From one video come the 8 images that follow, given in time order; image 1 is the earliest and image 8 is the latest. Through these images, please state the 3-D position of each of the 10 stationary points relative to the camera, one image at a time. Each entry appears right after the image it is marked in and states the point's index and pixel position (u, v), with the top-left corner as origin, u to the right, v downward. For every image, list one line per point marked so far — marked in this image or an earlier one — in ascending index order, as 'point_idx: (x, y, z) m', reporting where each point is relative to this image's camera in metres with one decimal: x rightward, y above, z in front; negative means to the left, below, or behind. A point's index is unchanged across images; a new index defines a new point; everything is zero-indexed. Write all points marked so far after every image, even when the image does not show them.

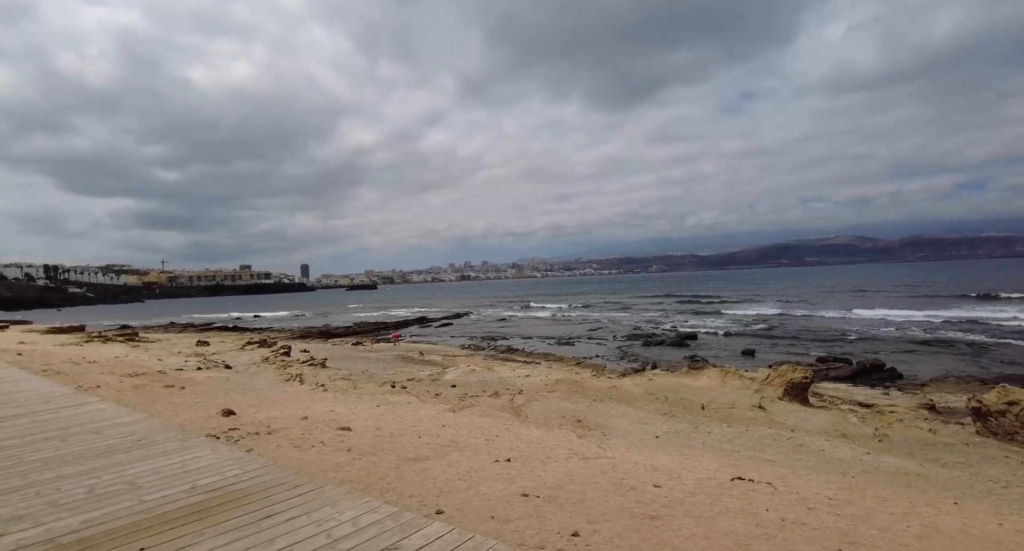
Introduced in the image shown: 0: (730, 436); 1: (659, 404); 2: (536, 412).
0: (+4.0, -2.9, +9.5) m
1: (+3.5, -3.0, +12.2) m
2: (+0.6, -2.8, +10.4) m
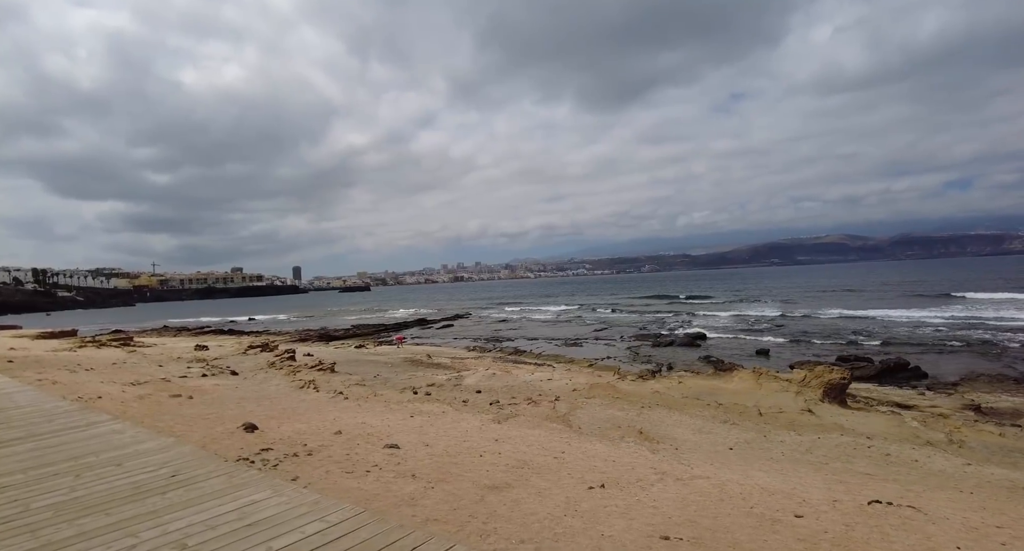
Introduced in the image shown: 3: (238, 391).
0: (+4.9, -2.8, +8.6) m
1: (+4.4, -2.9, +11.3) m
2: (+1.5, -2.7, +9.5) m
3: (-6.7, -2.9, +12.9) m
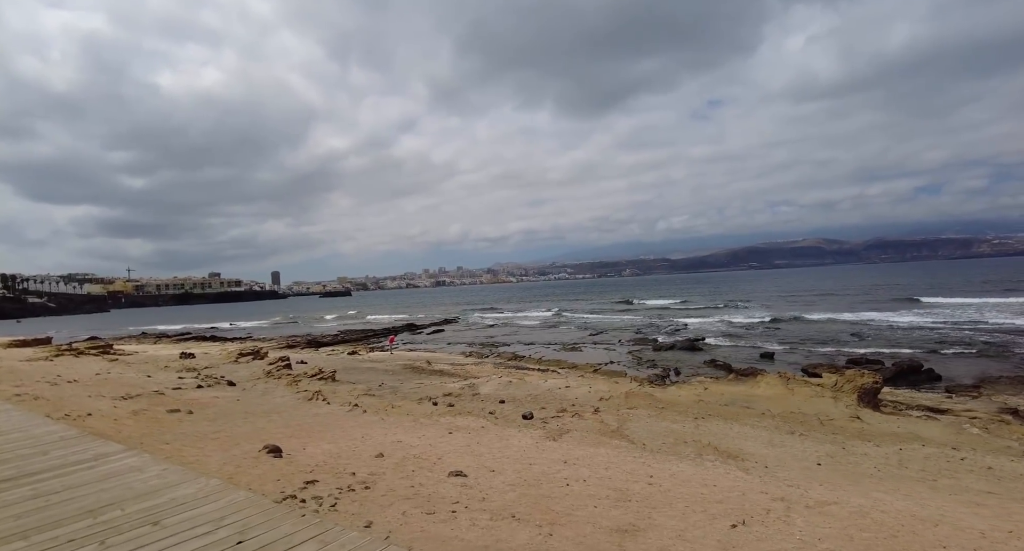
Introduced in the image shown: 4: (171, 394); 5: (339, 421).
0: (+5.7, -2.8, +7.8) m
1: (+5.1, -2.9, +10.5) m
2: (+2.3, -2.7, +8.6) m
3: (-6.0, -2.9, +11.7) m
4: (-8.1, -2.8, +12.5) m
5: (-3.2, -2.7, +9.8) m
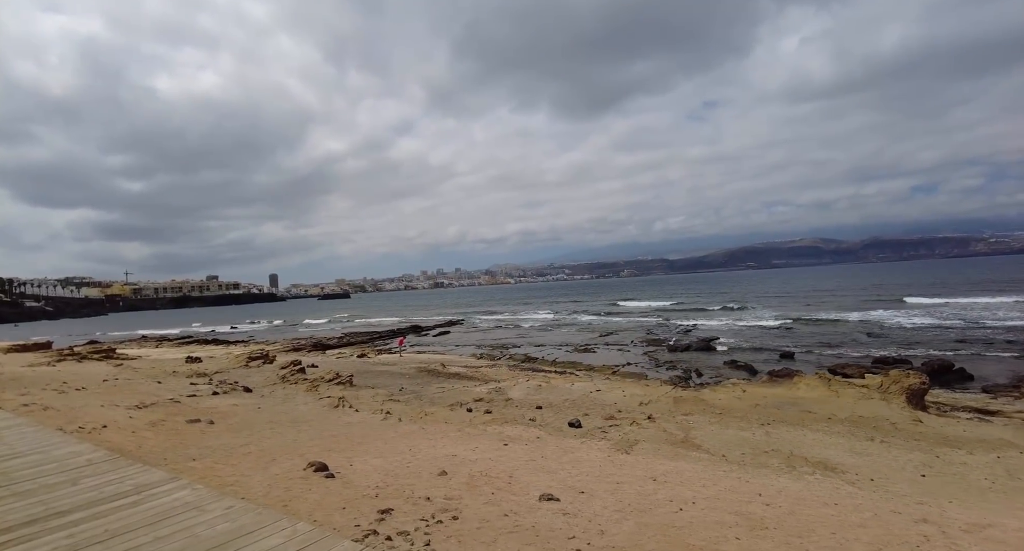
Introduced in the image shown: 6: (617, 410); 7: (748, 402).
0: (+6.6, -2.7, +7.1) m
1: (+6.0, -2.8, +9.7) m
2: (+3.2, -2.6, +7.9) m
3: (-5.1, -2.9, +10.9) m
4: (-7.2, -2.8, +11.7) m
5: (-2.3, -2.7, +9.0) m
6: (+2.3, -3.0, +11.6) m
7: (+5.8, -3.1, +12.8) m
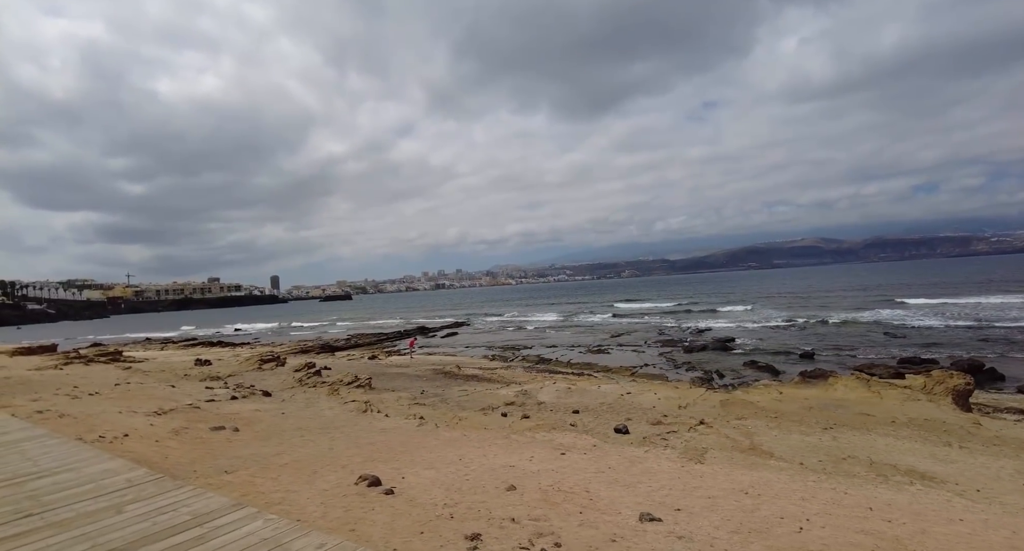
0: (+7.4, -2.6, +6.5) m
1: (+6.8, -2.7, +9.1) m
2: (+4.0, -2.5, +7.2) m
3: (-4.3, -2.8, +10.3) m
4: (-6.5, -2.8, +11.1) m
5: (-1.5, -2.6, +8.4) m
6: (+3.1, -2.9, +11.0) m
7: (+6.6, -3.0, +12.2) m
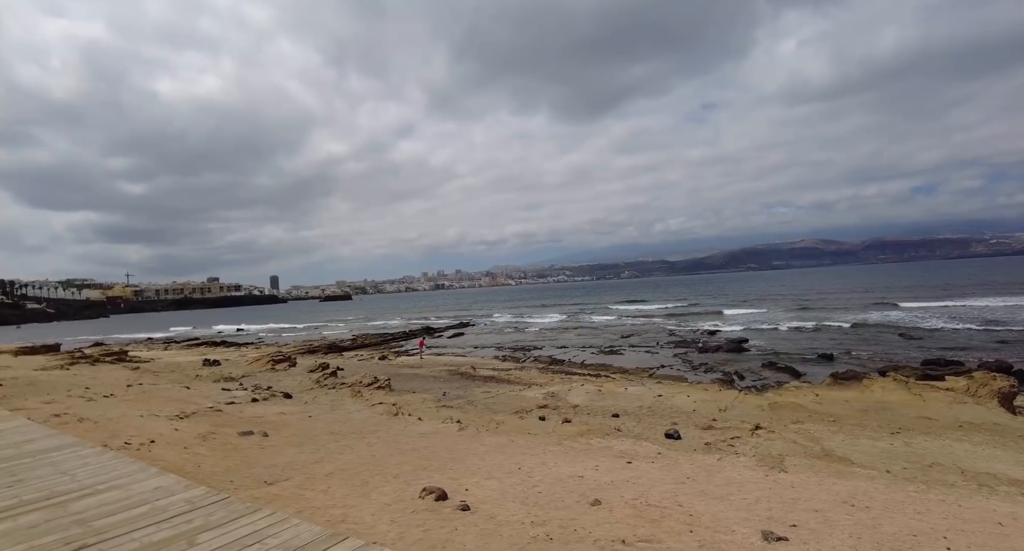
0: (+8.2, -2.5, +5.9) m
1: (+7.6, -2.6, +8.6) m
2: (+4.7, -2.5, +6.7) m
3: (-3.5, -2.7, +9.8) m
4: (-5.7, -2.7, +10.6) m
5: (-0.7, -2.5, +7.8) m
6: (+3.9, -2.9, +10.5) m
7: (+7.3, -2.9, +11.7) m
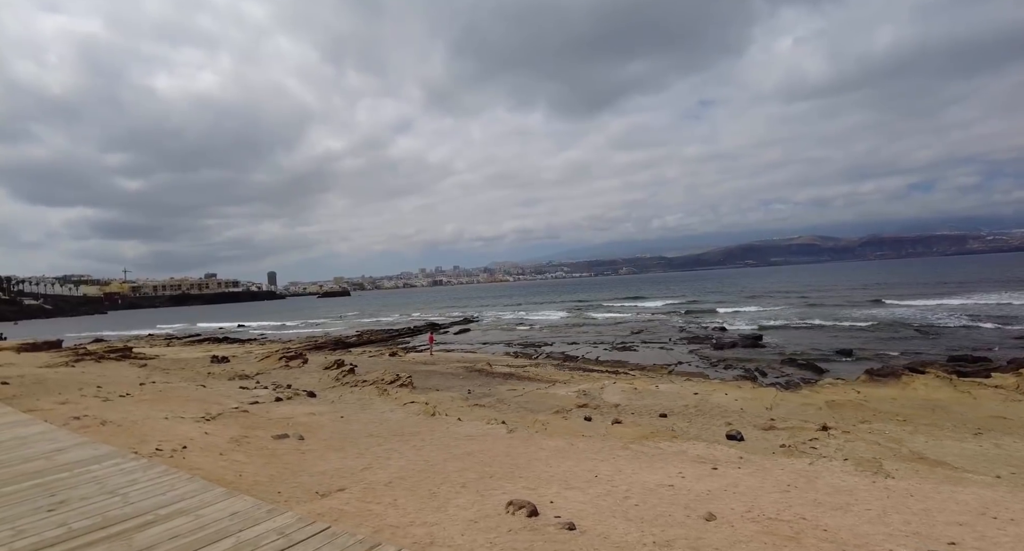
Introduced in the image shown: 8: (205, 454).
0: (+9.1, -2.4, +5.3) m
1: (+8.4, -2.5, +8.0) m
2: (+5.6, -2.3, +6.1) m
3: (-2.7, -2.6, +9.1) m
4: (-4.8, -2.5, +9.9) m
5: (+0.1, -2.4, +7.2) m
6: (+4.7, -2.7, +9.9) m
7: (+8.2, -2.8, +11.1) m
8: (-3.8, -2.2, +6.5) m
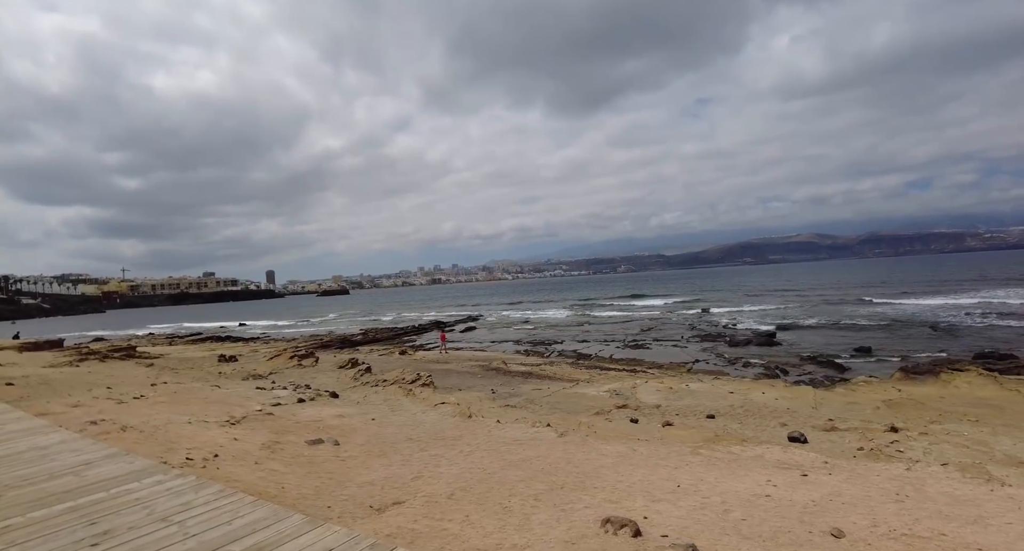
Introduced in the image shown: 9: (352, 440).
0: (+9.8, -2.2, +4.8) m
1: (+9.2, -2.4, +7.4) m
2: (+6.3, -2.2, +5.5) m
3: (-2.0, -2.5, +8.5) m
4: (-4.1, -2.4, +9.3) m
5: (+0.8, -2.3, +6.6) m
6: (+5.5, -2.5, +9.3) m
7: (+8.9, -2.6, +10.5) m
8: (-3.0, -2.1, +5.9) m
9: (-2.3, -2.4, +7.7) m
